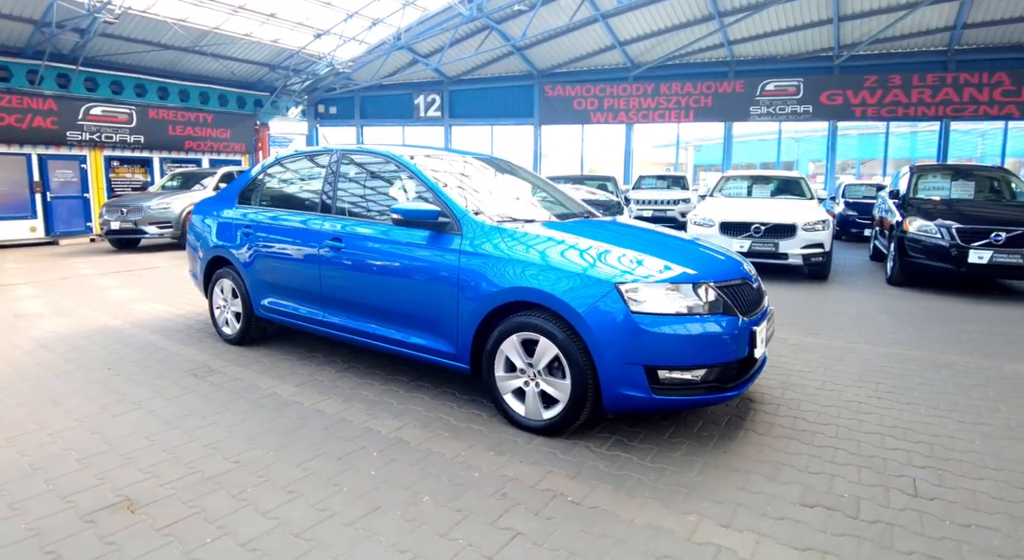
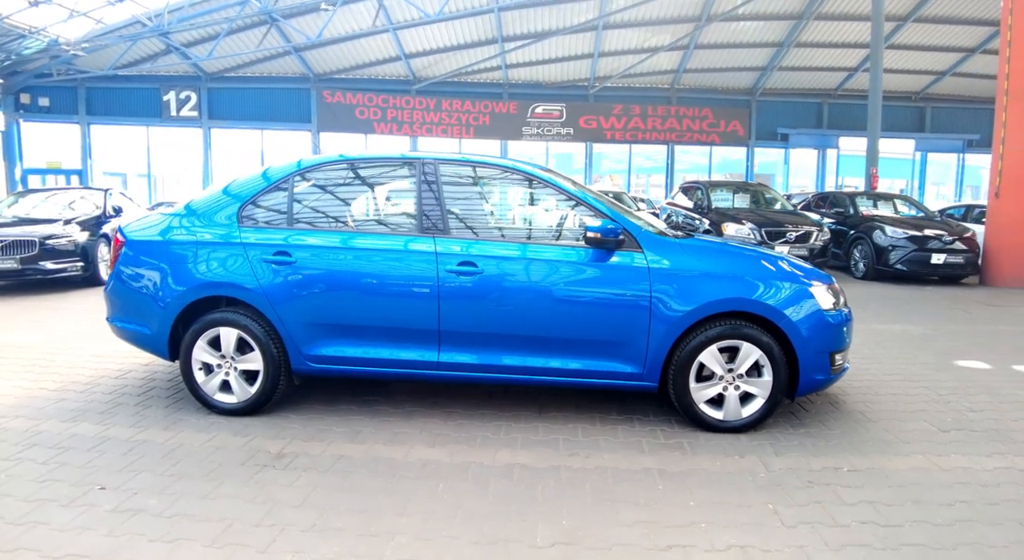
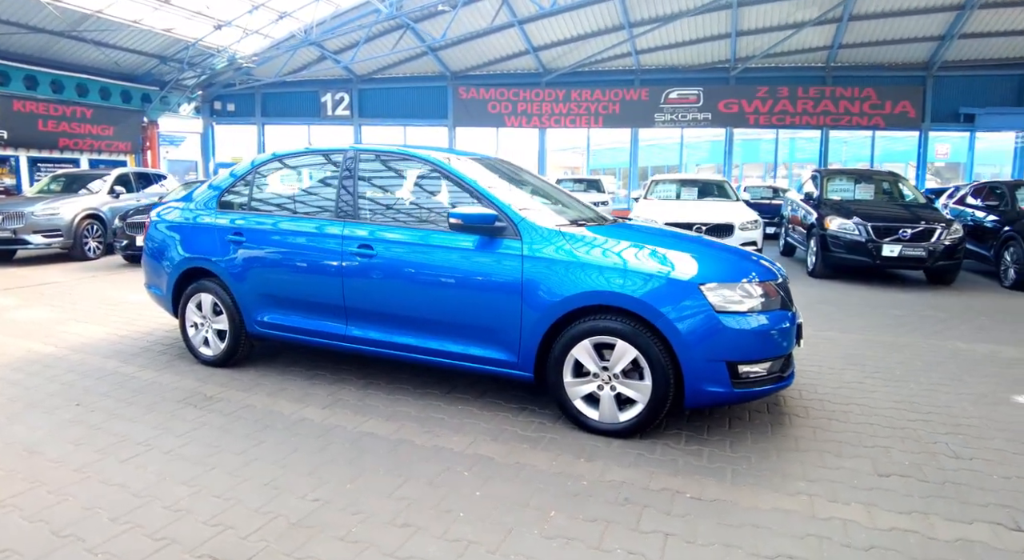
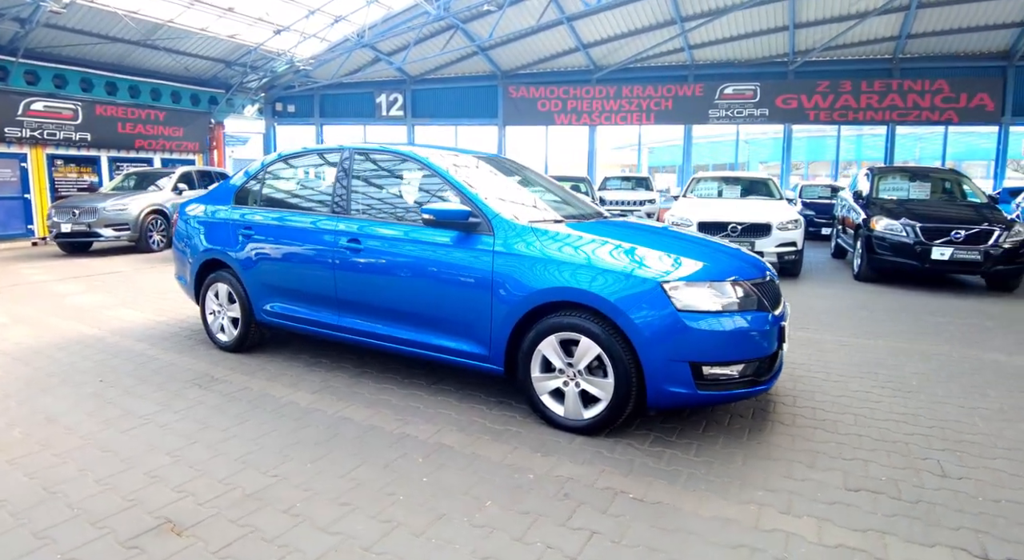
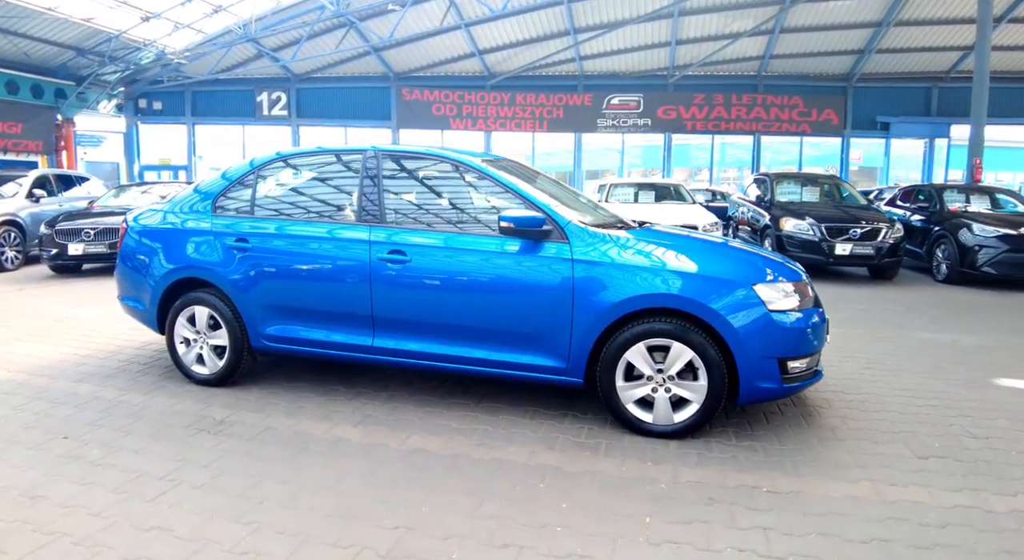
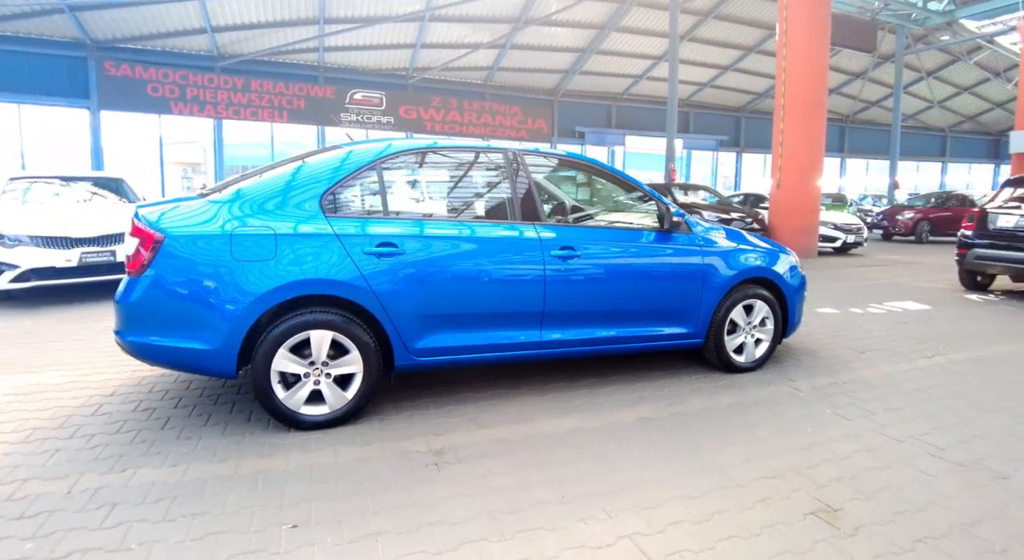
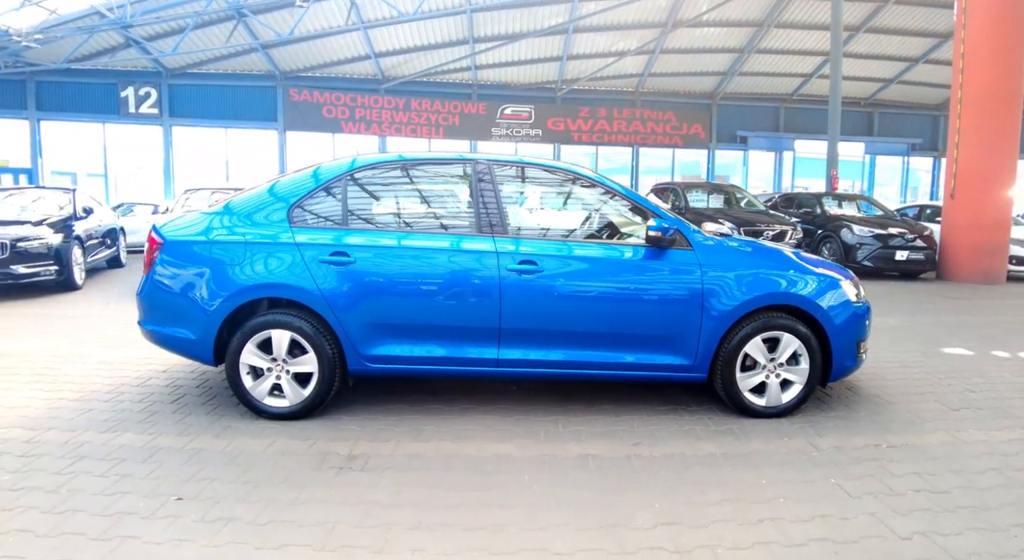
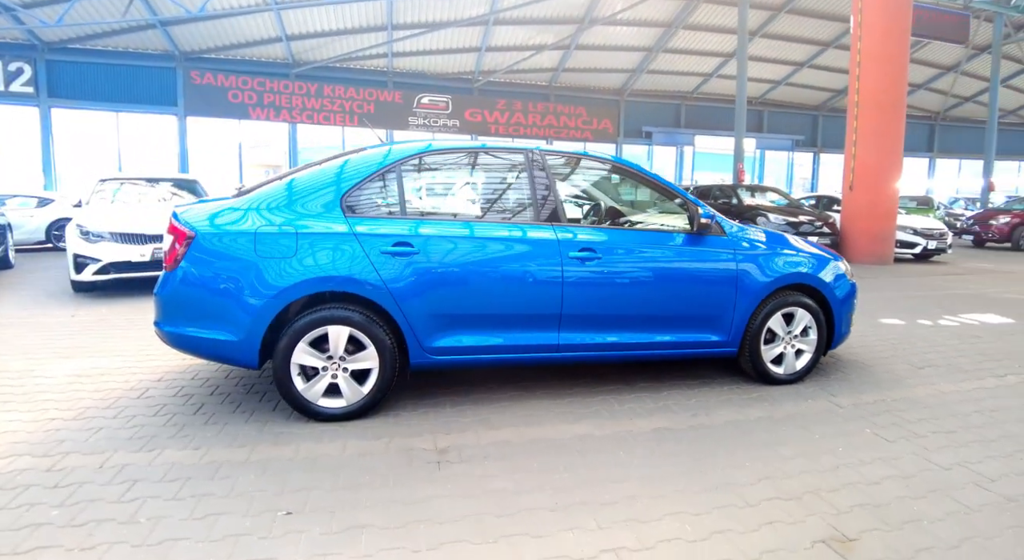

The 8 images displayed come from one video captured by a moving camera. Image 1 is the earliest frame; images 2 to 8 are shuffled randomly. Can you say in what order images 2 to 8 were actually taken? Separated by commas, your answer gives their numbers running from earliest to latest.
4, 3, 5, 2, 7, 8, 6
